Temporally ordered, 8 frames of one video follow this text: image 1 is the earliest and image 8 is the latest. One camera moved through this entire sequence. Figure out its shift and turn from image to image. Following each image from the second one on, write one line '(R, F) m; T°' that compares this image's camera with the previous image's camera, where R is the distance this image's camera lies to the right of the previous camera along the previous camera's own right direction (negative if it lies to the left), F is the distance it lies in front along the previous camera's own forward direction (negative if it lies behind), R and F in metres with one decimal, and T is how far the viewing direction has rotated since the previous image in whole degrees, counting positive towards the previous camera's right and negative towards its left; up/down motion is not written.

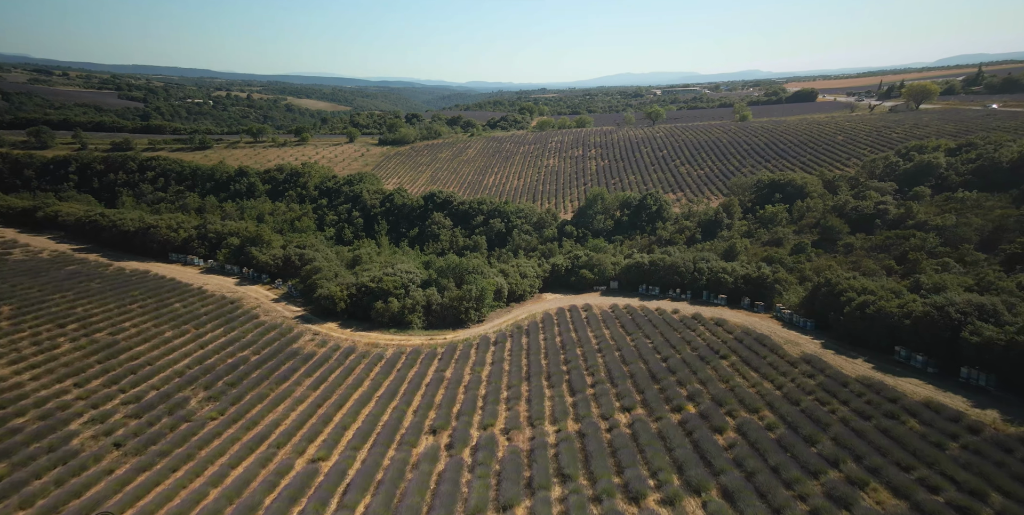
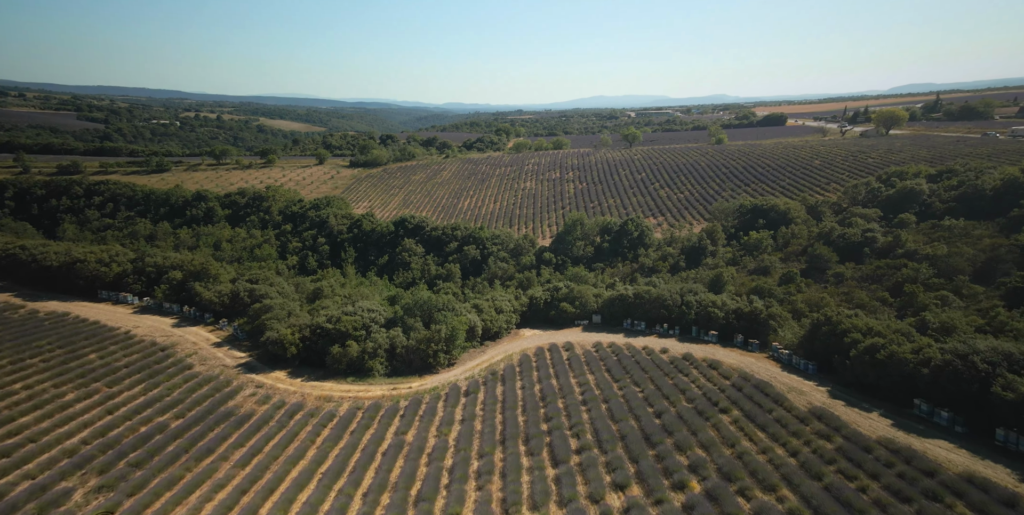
(+0.2, +2.3) m; +3°
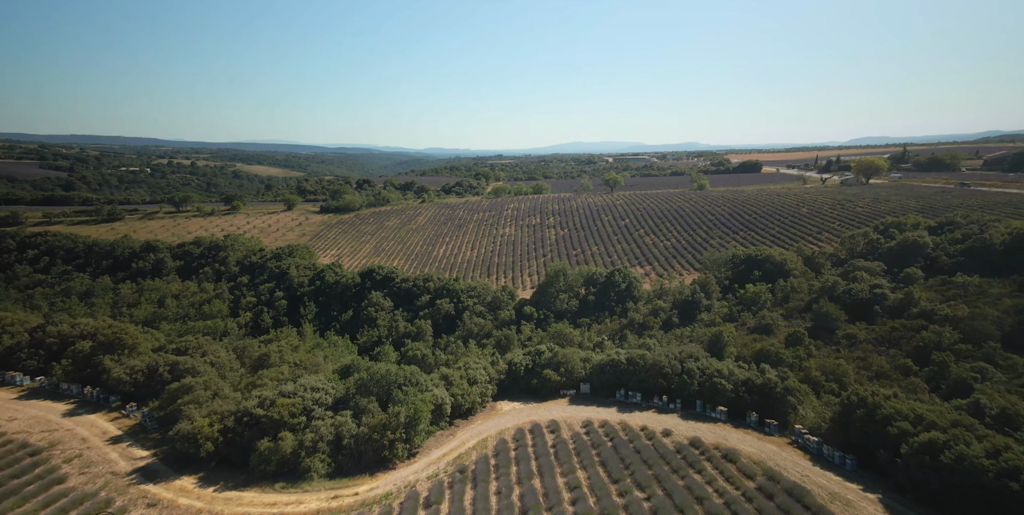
(+0.2, +3.5) m; +2°
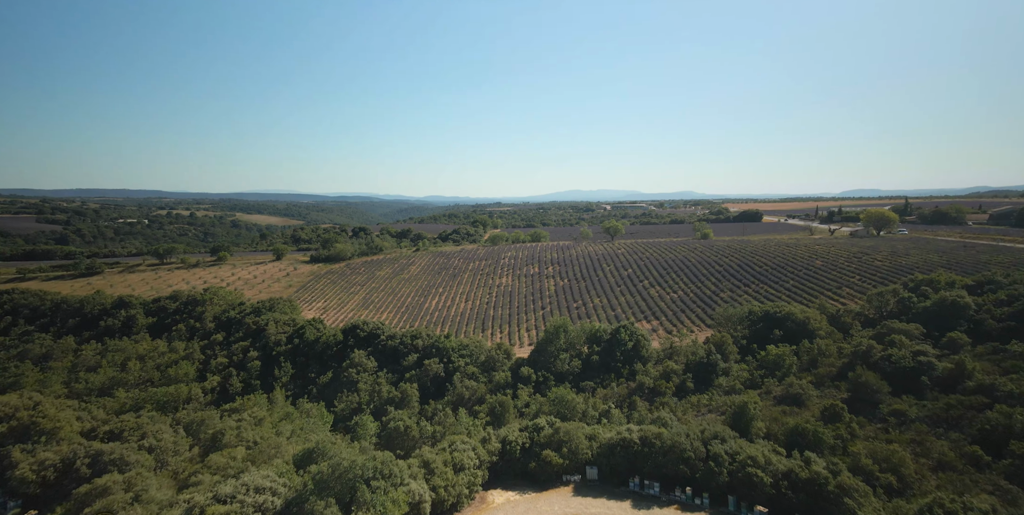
(+0.1, +3.2) m; 0°
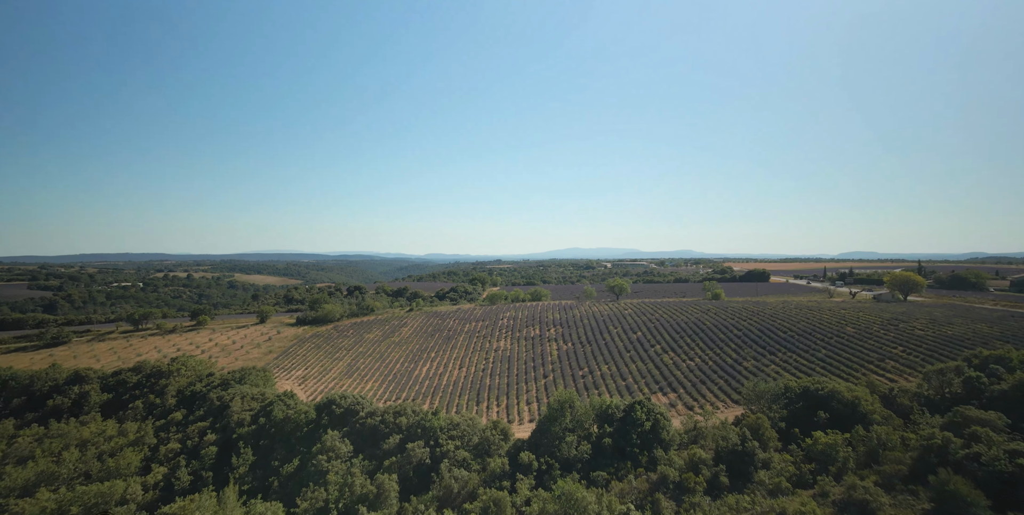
(+0.1, +4.3) m; 0°
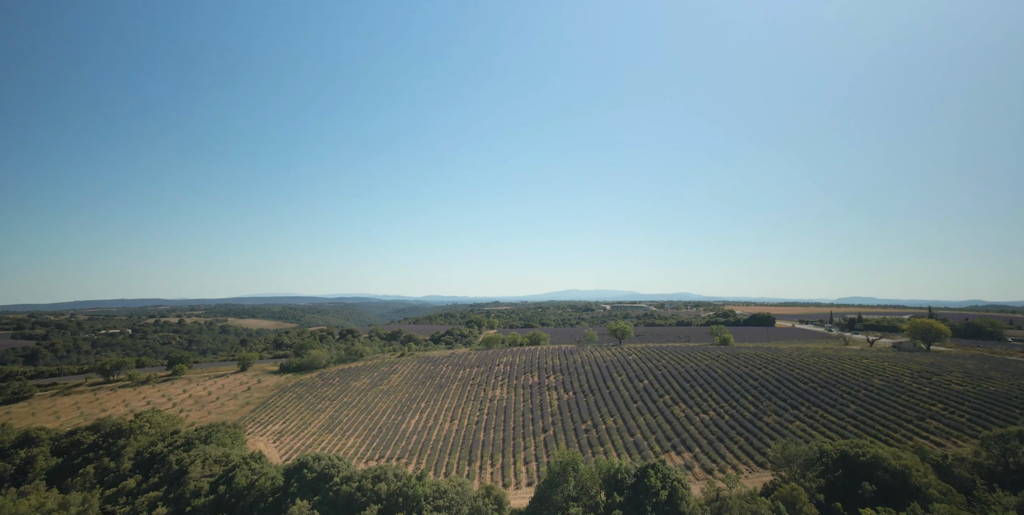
(+0.1, +3.3) m; 0°
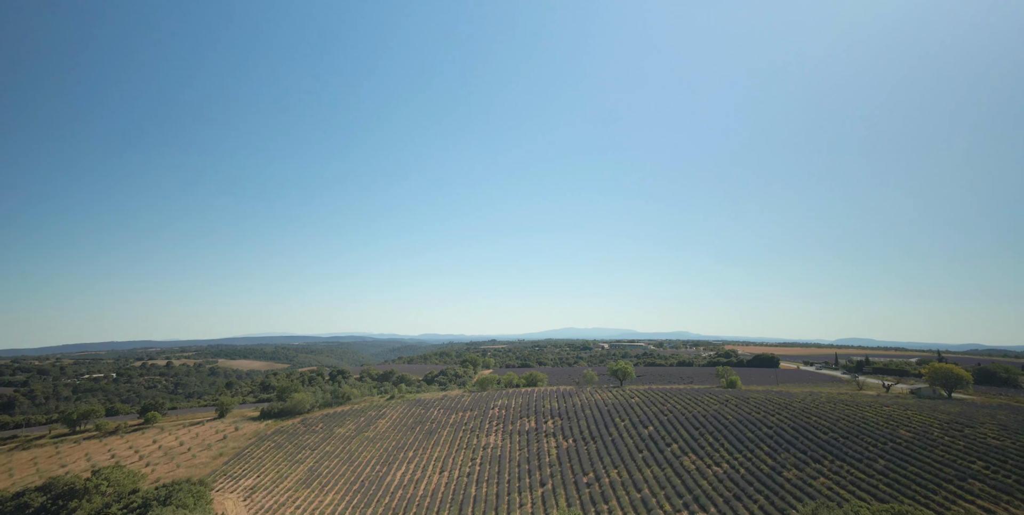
(+0.2, +2.7) m; 0°
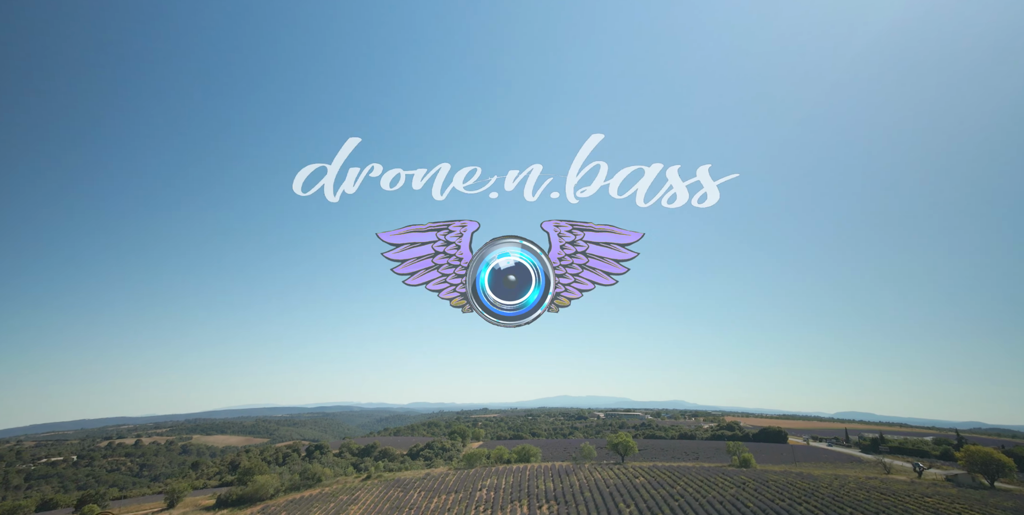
(+0.2, +4.3) m; +1°
